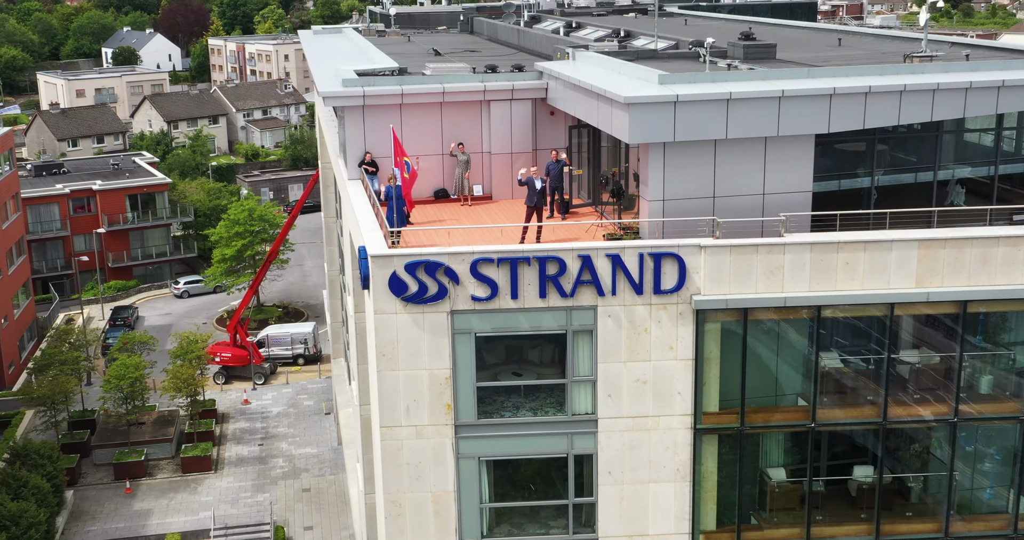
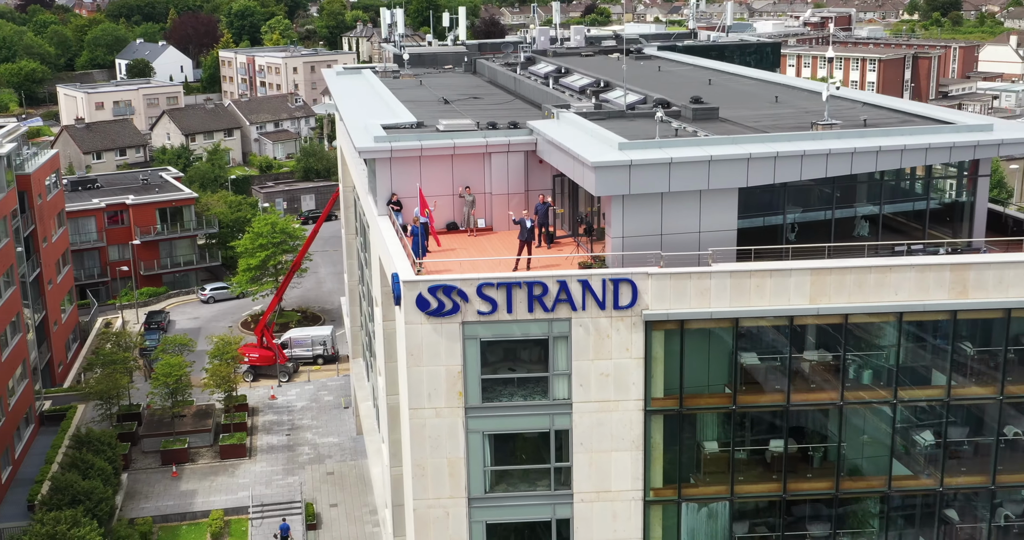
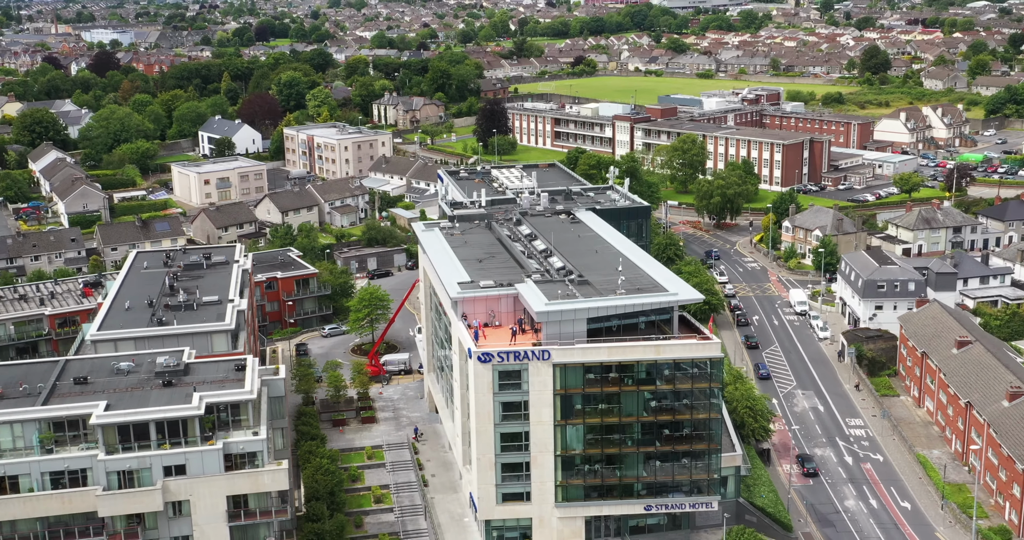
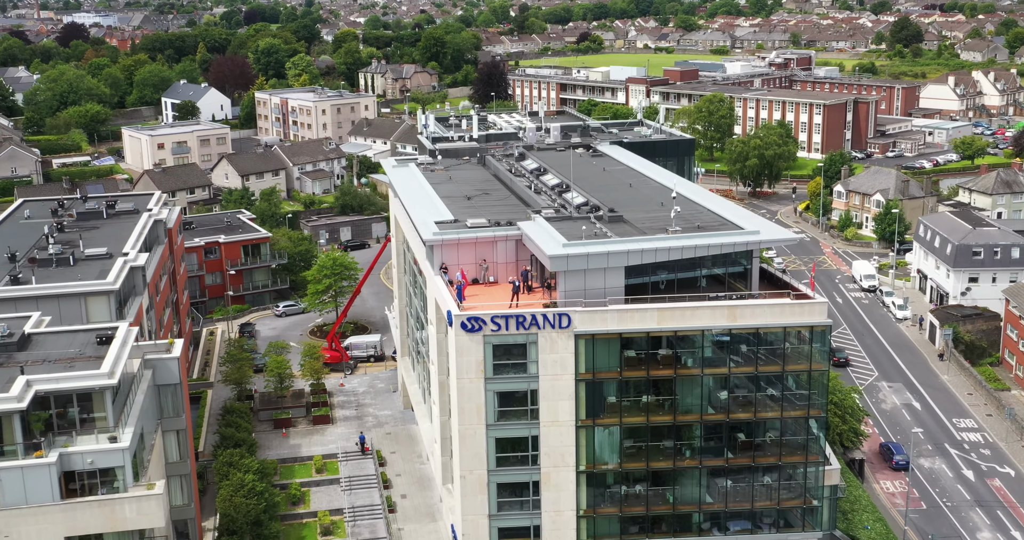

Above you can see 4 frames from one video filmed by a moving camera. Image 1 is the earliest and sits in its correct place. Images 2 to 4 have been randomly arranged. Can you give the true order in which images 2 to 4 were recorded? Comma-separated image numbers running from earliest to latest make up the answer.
2, 4, 3
